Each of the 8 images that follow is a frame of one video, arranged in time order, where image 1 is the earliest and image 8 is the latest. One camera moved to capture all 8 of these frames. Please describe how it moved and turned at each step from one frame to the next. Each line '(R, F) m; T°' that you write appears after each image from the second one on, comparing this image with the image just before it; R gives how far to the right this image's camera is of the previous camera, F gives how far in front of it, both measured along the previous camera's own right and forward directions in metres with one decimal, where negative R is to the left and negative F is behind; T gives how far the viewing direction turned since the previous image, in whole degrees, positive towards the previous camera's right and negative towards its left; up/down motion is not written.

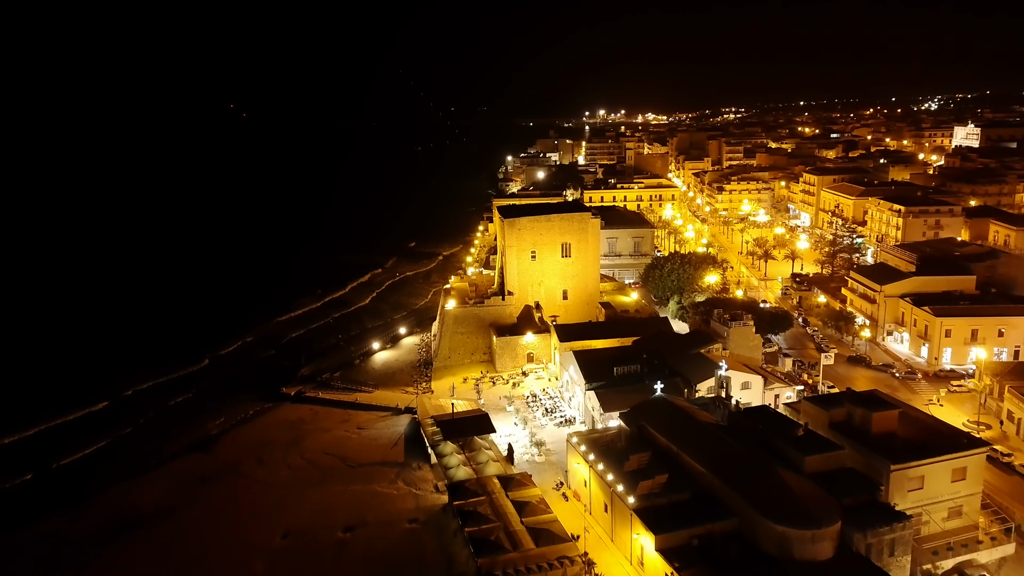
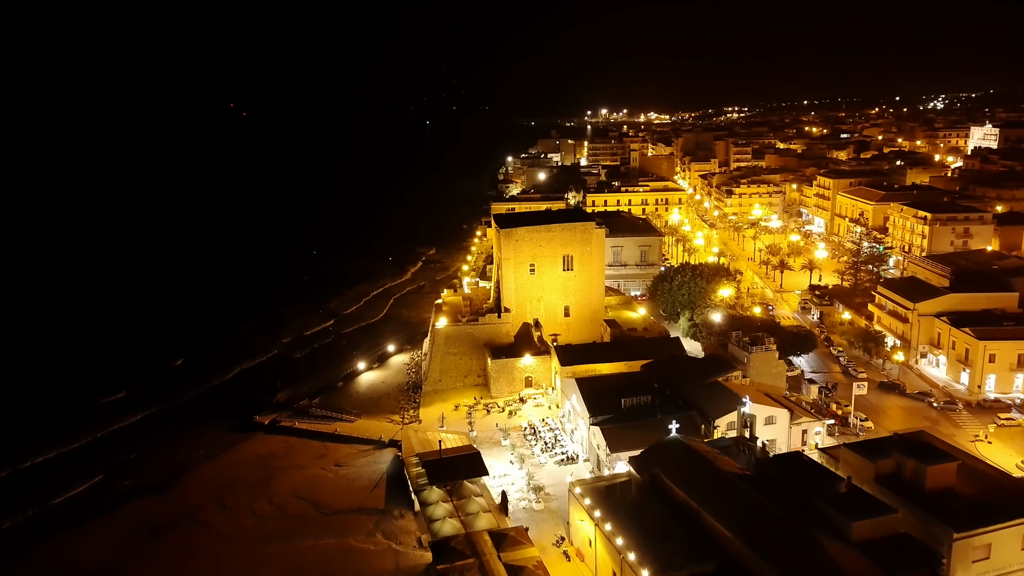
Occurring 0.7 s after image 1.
(+0.2, +3.2) m; 0°
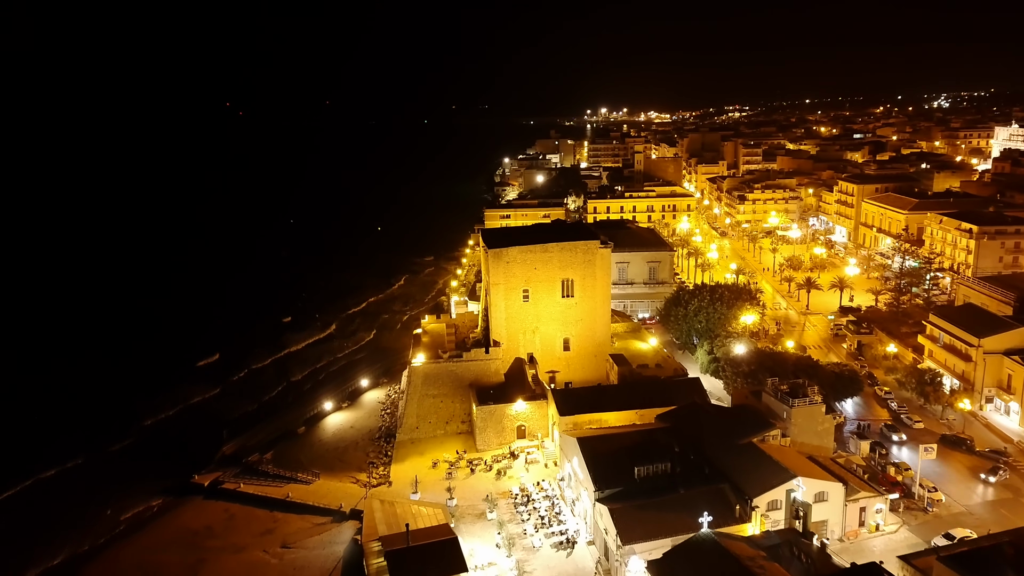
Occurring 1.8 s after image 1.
(+0.4, +5.1) m; 0°
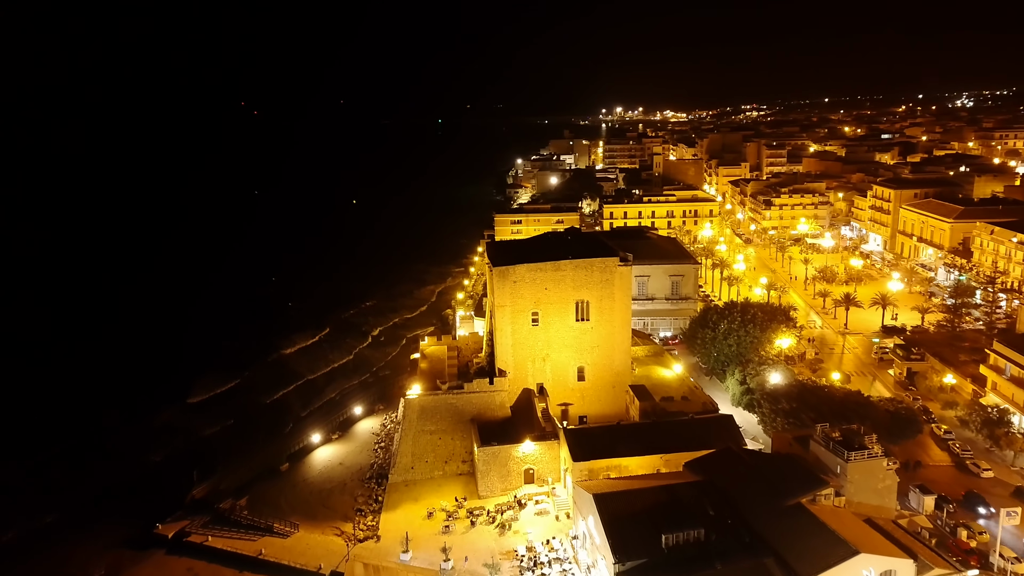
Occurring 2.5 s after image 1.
(+0.2, +3.3) m; -1°
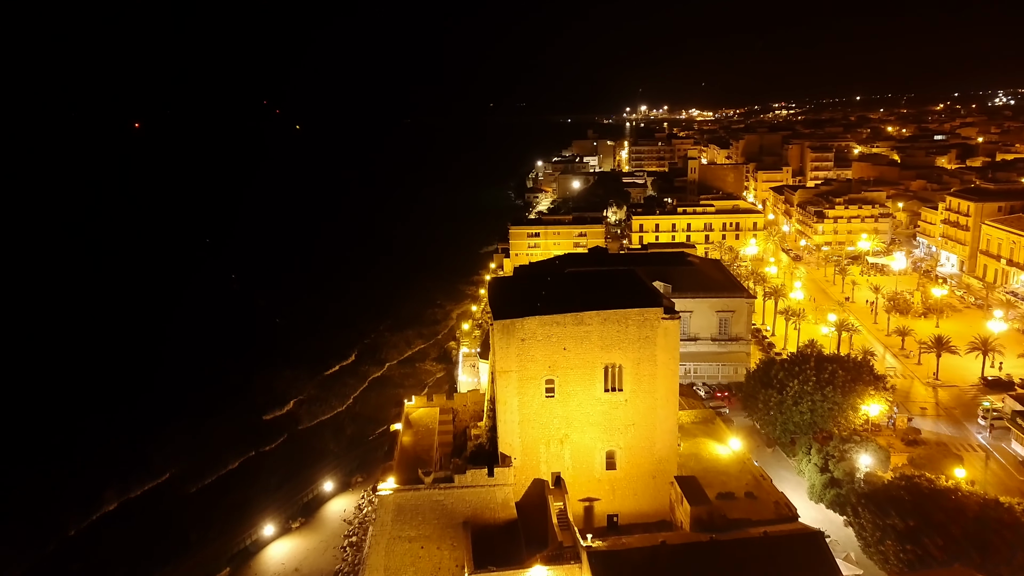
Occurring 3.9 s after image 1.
(+0.4, +6.5) m; -2°
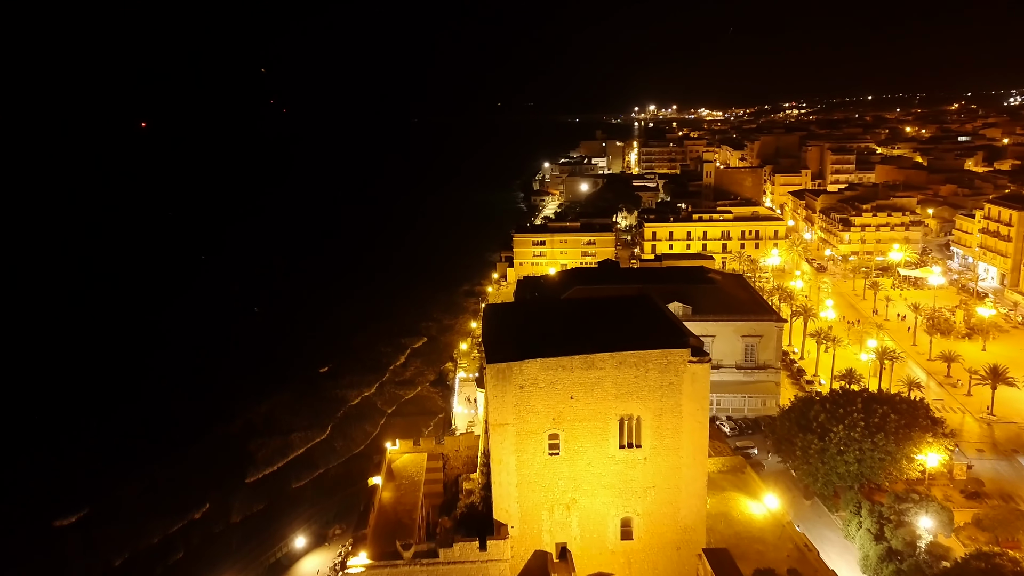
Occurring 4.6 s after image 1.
(+0.2, +3.2) m; -1°
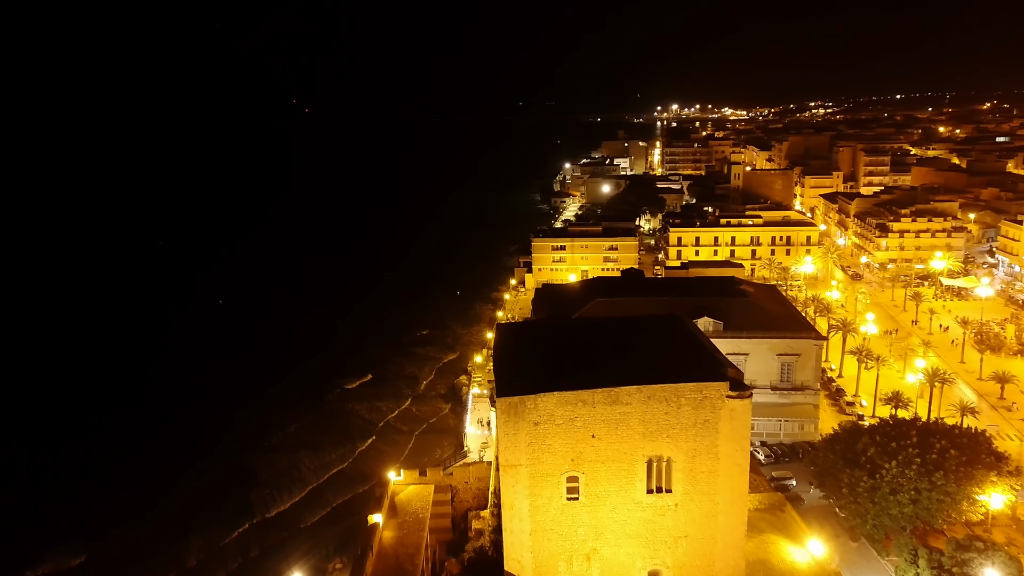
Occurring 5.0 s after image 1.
(+0.1, +1.9) m; -2°
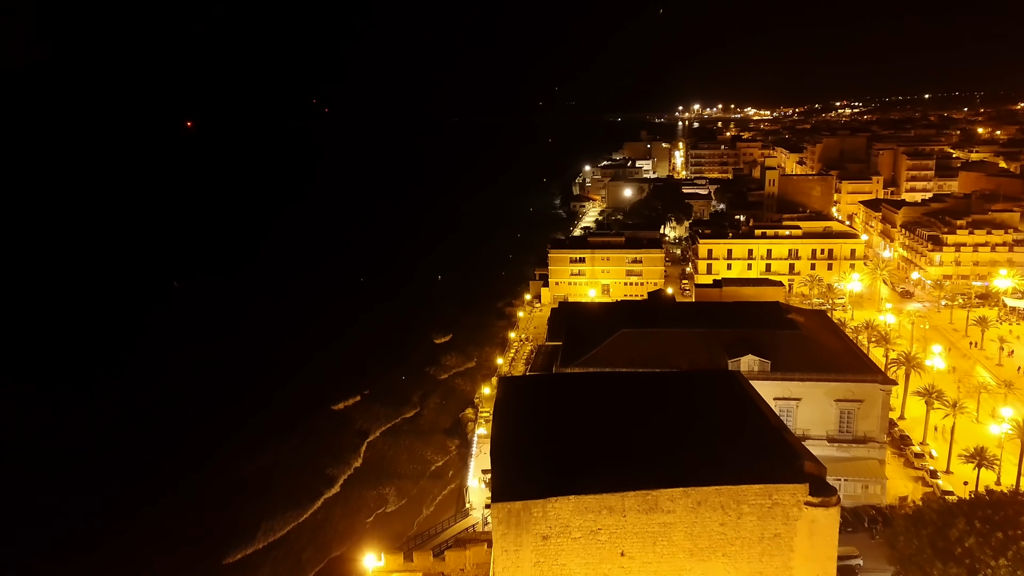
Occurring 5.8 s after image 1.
(+0.2, +3.7) m; -1°
